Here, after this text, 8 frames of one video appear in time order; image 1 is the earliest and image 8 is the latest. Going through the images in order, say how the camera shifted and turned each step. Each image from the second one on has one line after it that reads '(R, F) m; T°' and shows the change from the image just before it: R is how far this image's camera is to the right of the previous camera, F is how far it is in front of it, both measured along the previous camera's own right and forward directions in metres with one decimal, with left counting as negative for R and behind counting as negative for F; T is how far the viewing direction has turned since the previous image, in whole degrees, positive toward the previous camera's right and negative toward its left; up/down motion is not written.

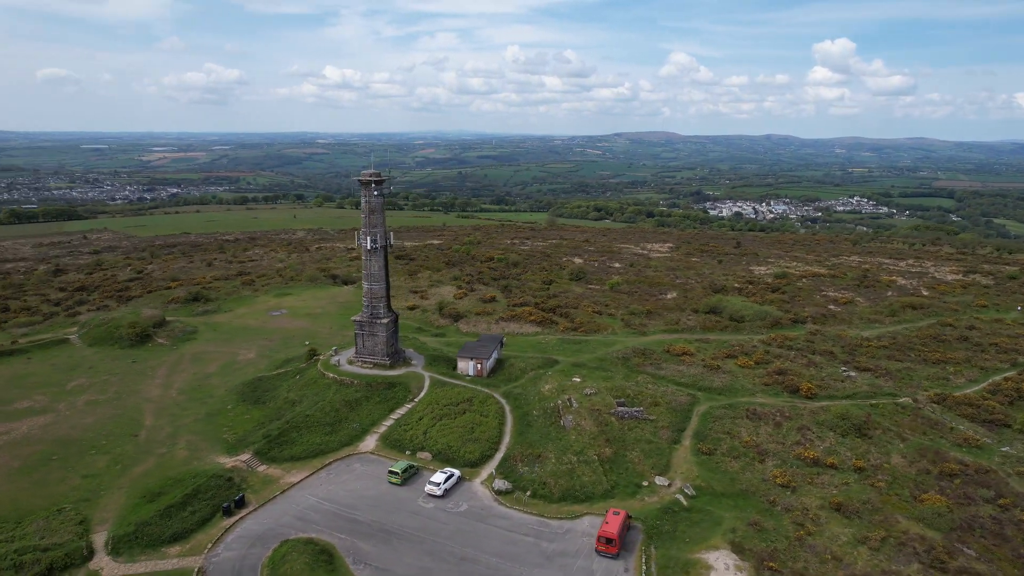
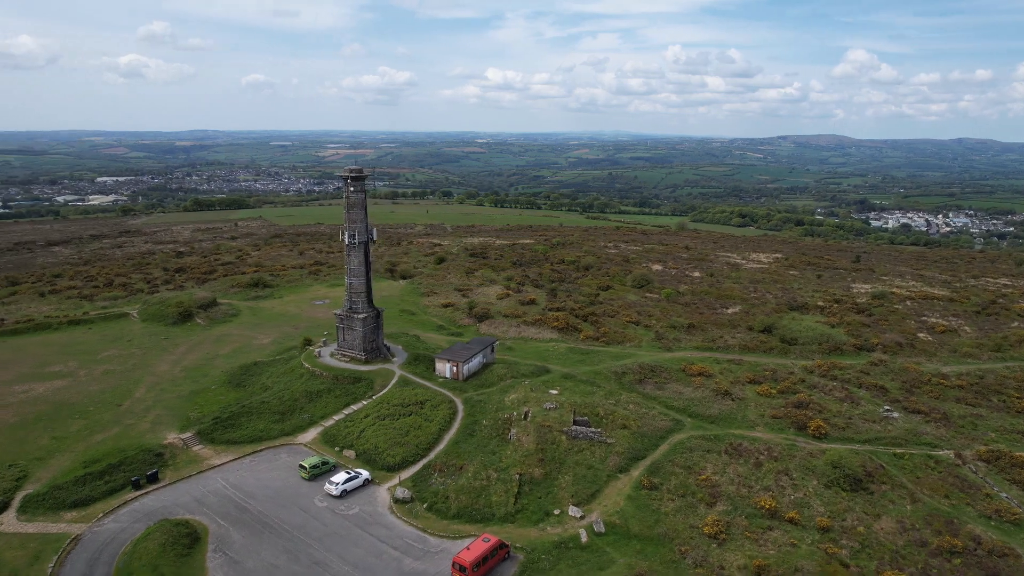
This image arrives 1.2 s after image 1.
(+8.2, +2.3) m; -13°
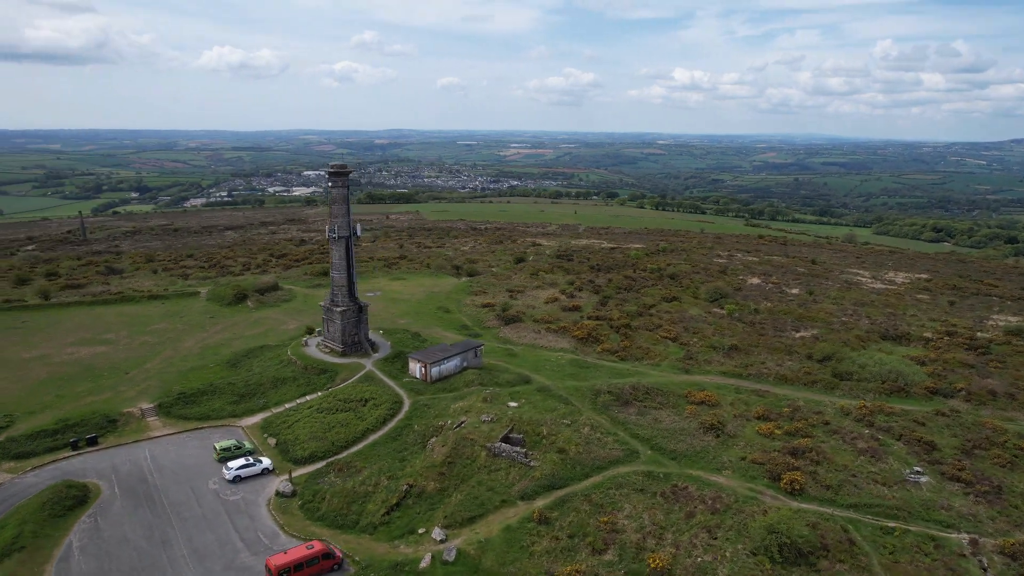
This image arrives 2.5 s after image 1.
(+9.5, +2.8) m; -15°
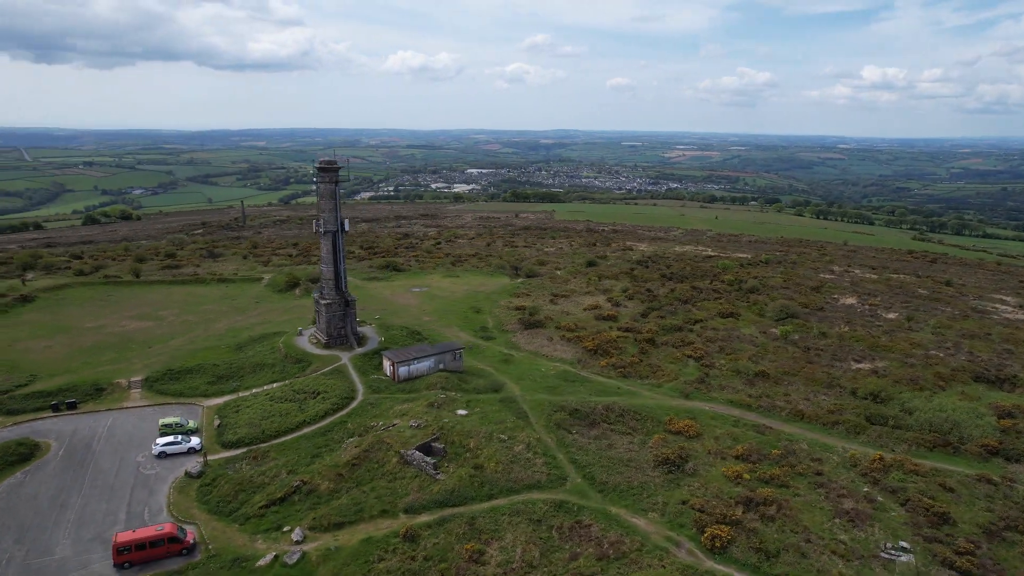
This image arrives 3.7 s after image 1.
(+8.7, +2.5) m; -14°
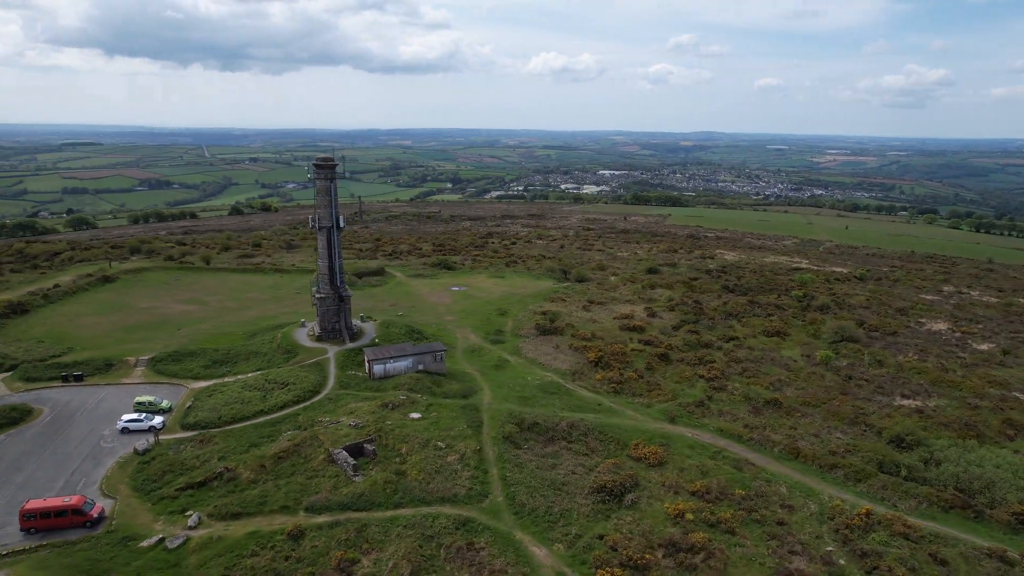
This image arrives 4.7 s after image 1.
(+7.2, +1.9) m; -11°
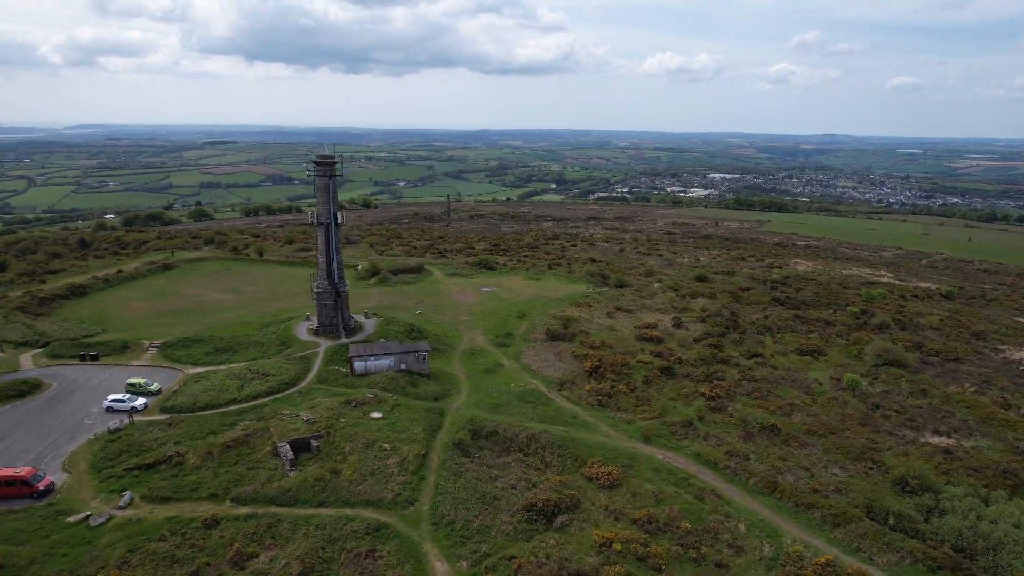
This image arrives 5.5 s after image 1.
(+5.9, +1.5) m; -9°
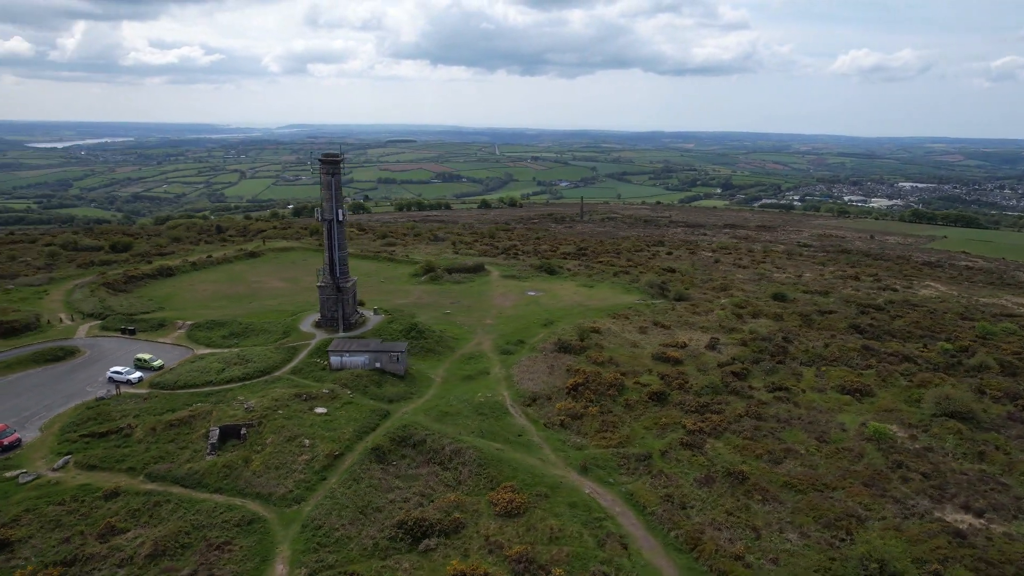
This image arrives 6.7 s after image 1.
(+8.9, +2.5) m; -14°
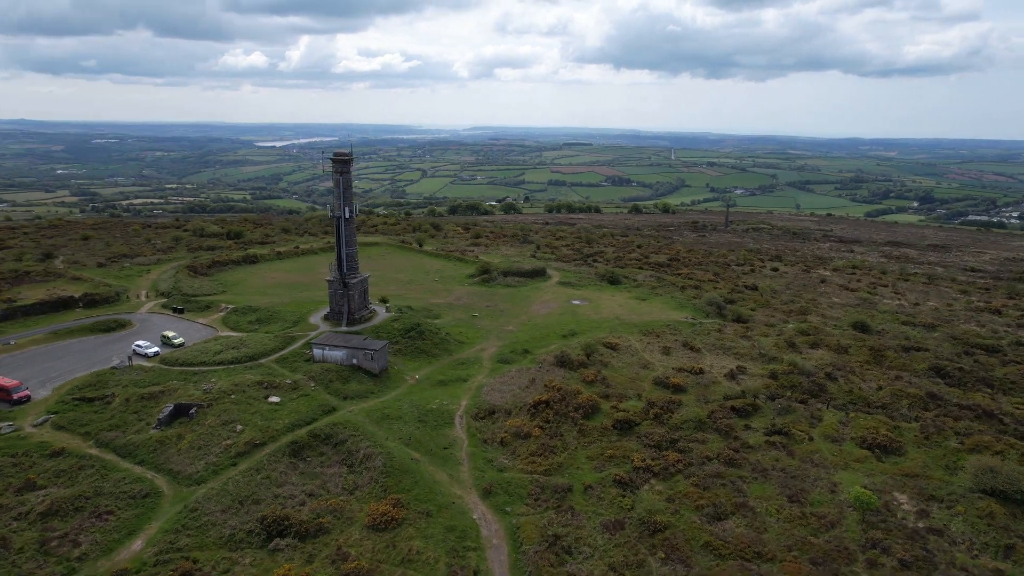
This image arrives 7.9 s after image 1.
(+9.3, +2.6) m; -15°
